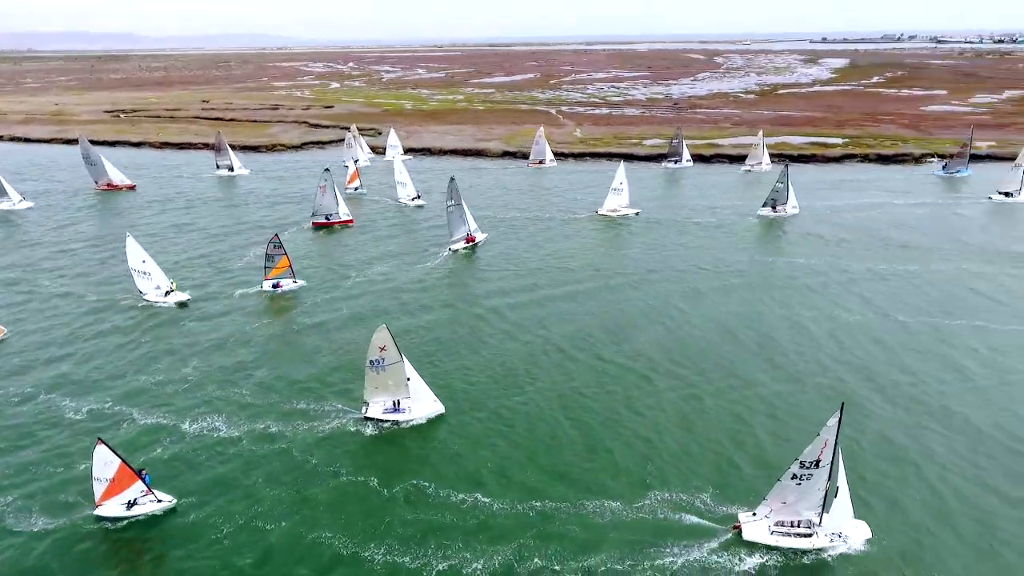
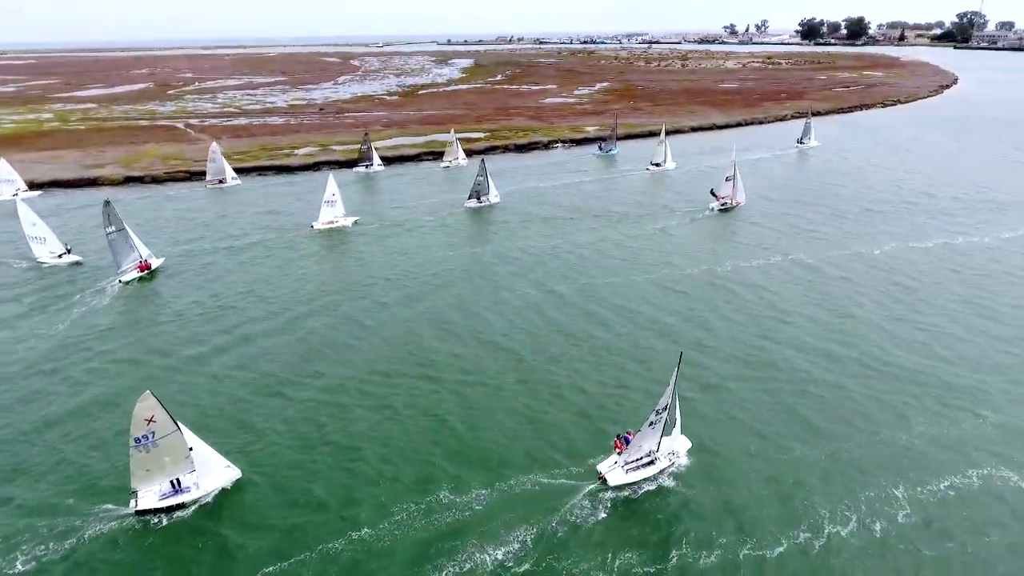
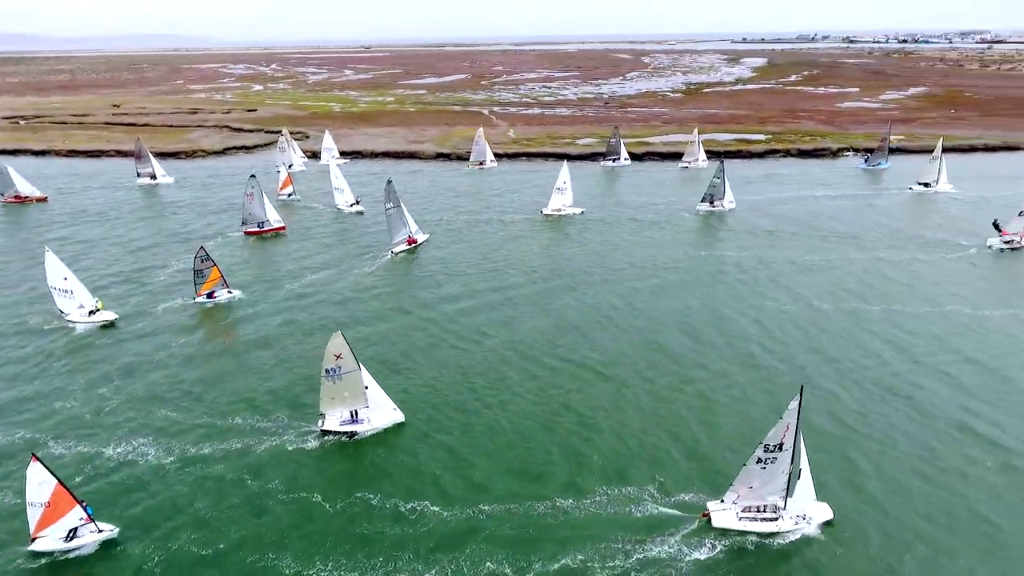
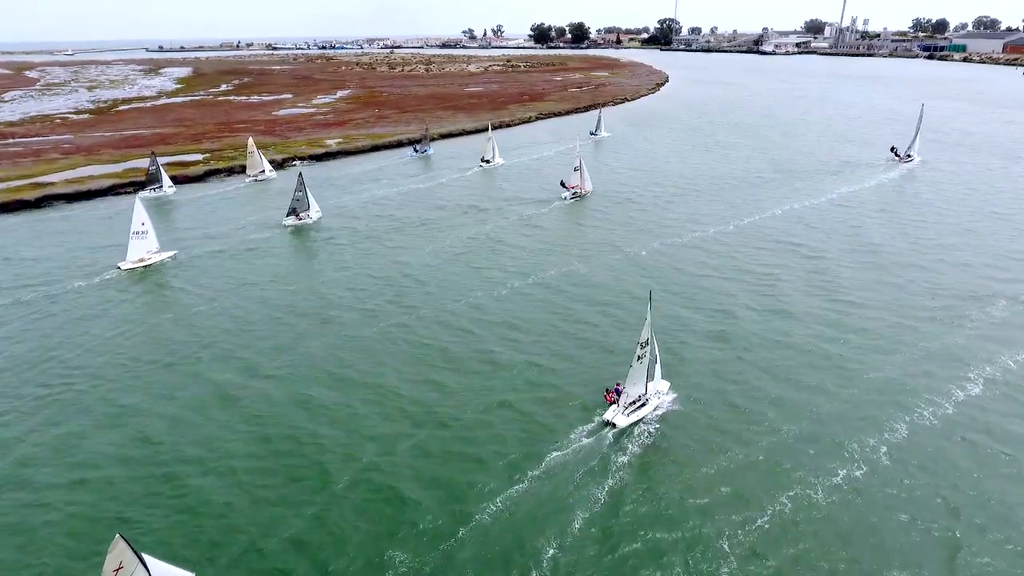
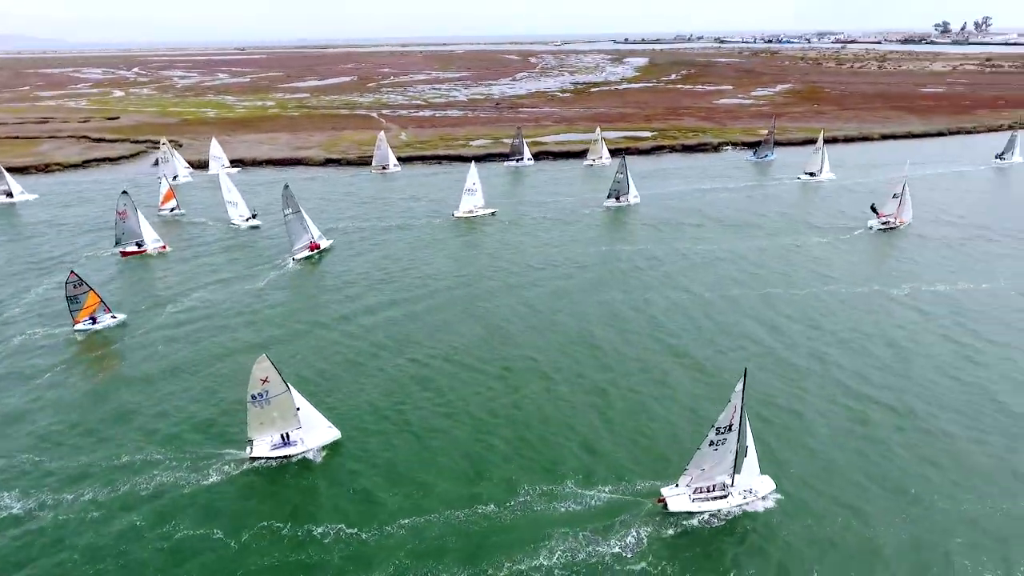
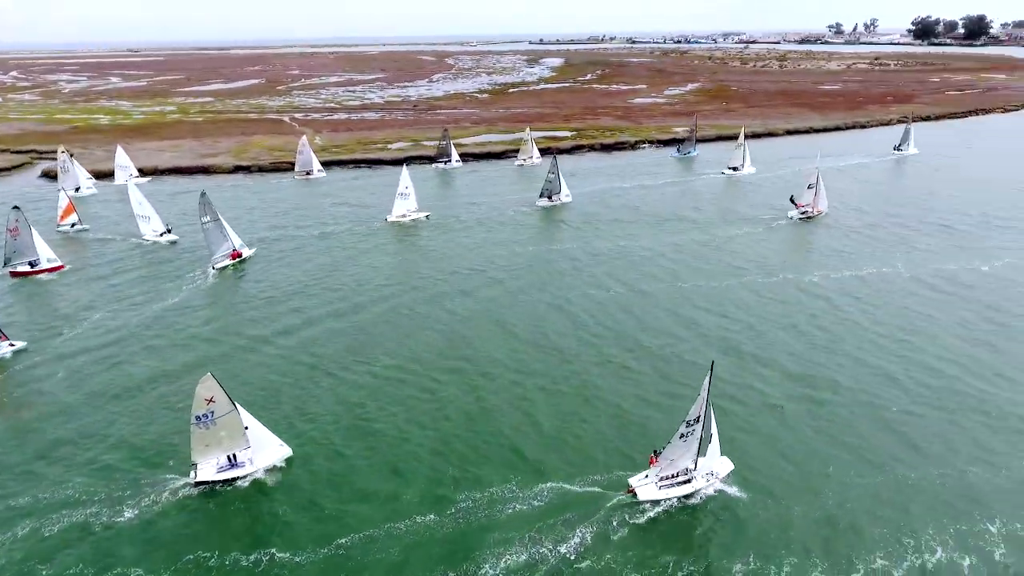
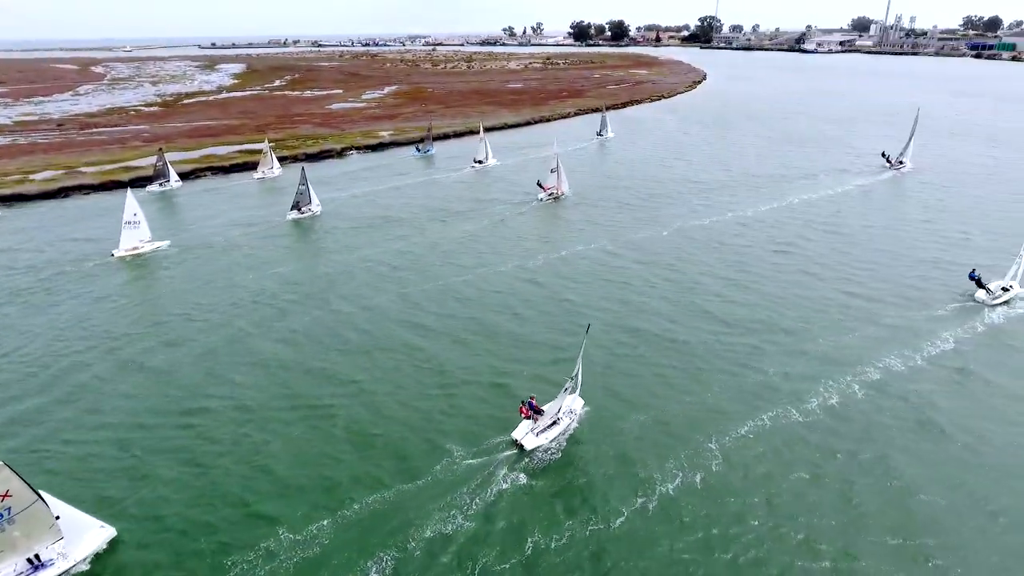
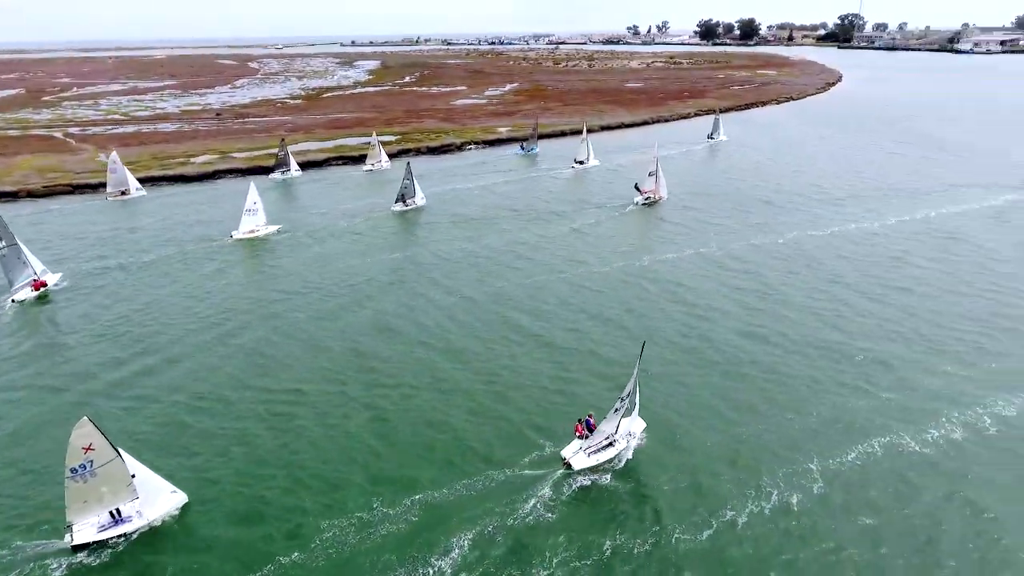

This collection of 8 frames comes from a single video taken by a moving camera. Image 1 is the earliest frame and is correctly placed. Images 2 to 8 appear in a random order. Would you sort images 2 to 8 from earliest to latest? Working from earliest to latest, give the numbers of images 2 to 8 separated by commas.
3, 5, 6, 2, 8, 7, 4
